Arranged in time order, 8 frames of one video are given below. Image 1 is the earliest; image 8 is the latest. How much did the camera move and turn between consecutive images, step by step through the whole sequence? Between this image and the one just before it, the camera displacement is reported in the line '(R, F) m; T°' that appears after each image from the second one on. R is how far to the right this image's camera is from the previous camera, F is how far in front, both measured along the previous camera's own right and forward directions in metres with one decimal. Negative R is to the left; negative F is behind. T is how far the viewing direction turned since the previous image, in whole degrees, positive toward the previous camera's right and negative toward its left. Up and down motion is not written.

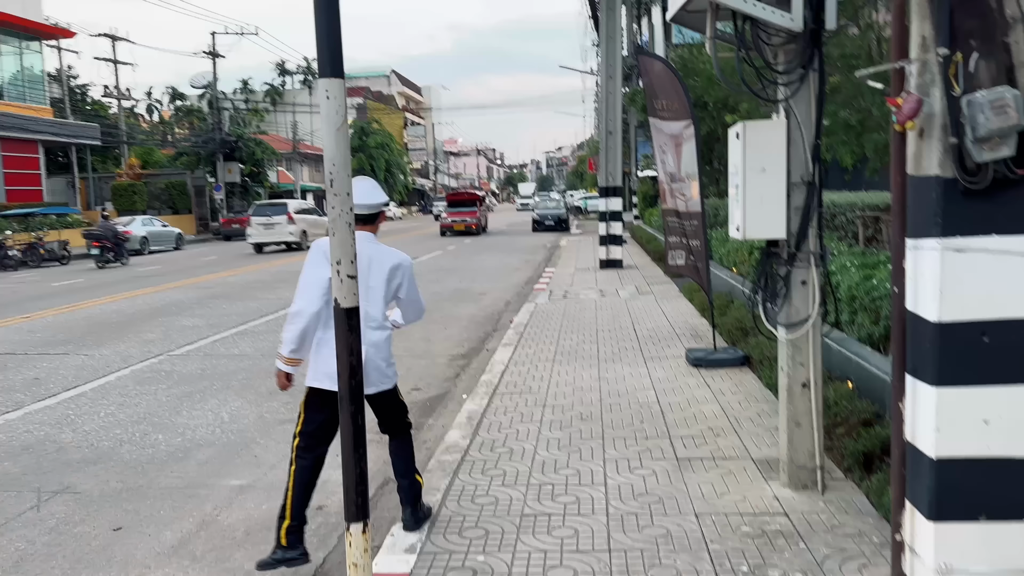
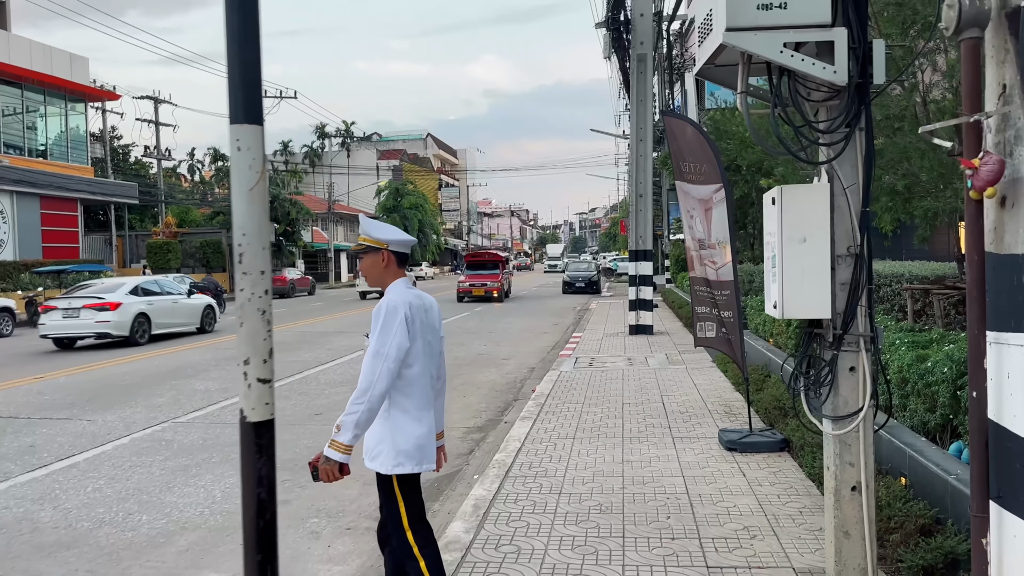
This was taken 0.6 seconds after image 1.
(+0.1, +0.4) m; -2°
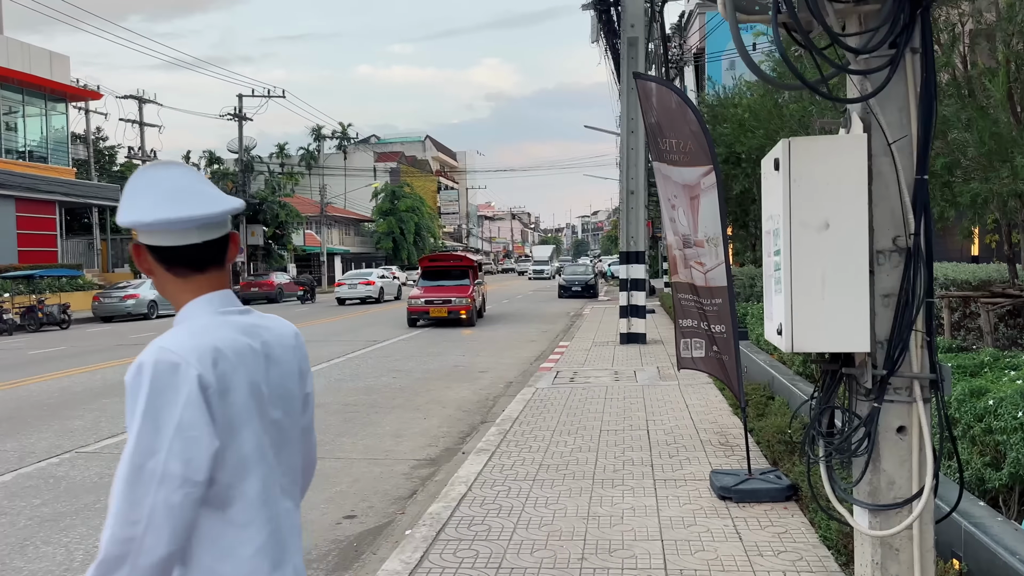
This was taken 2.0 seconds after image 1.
(+0.4, +1.2) m; 0°
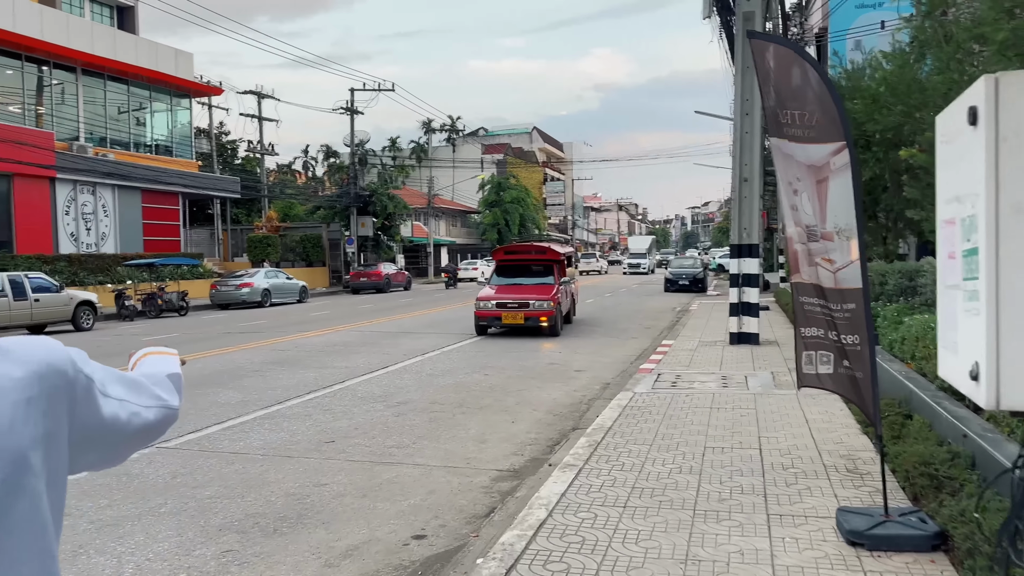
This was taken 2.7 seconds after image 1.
(+0.1, +0.7) m; -8°
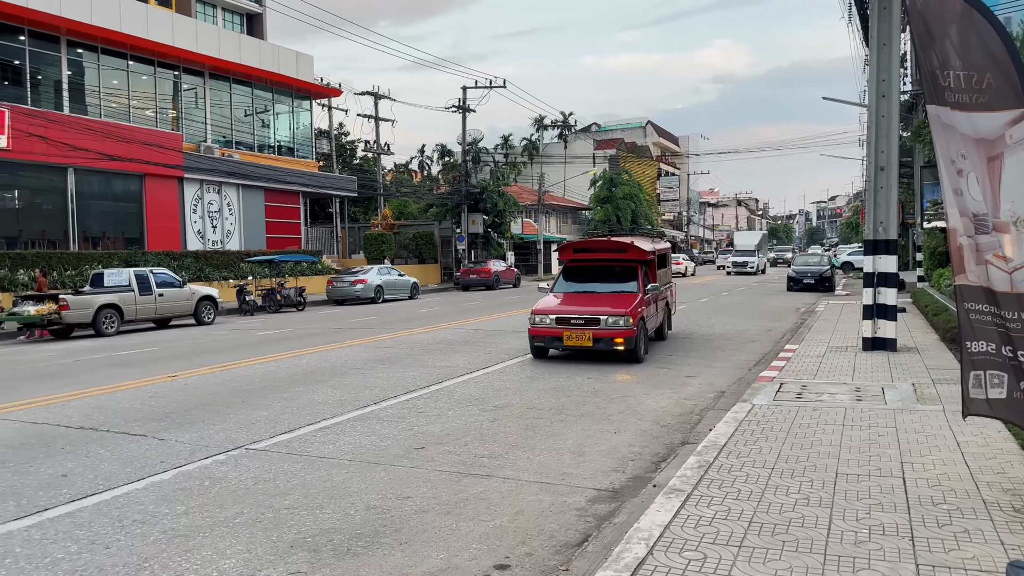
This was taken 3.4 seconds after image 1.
(+0.1, +0.6) m; -8°
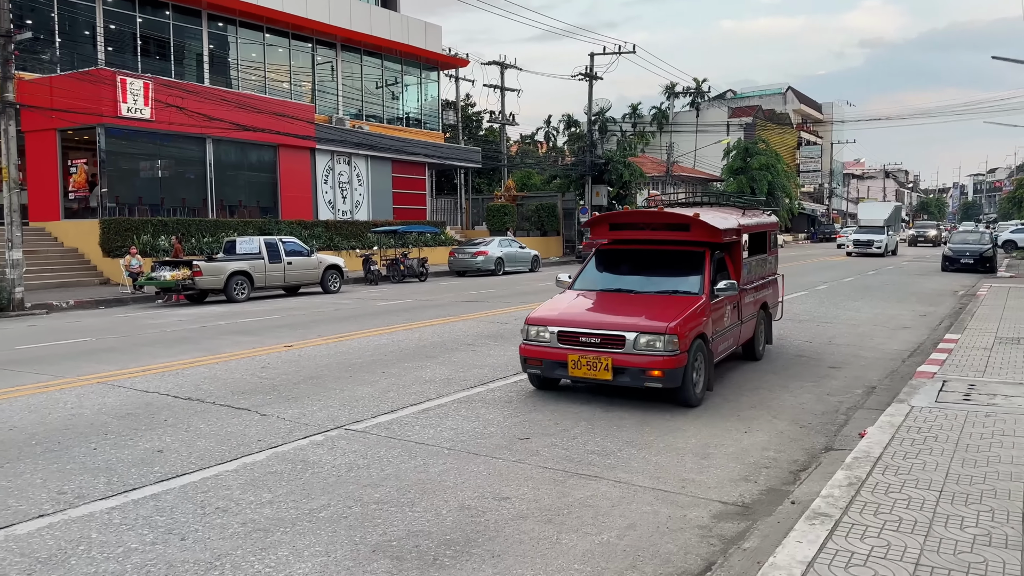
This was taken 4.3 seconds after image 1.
(+0.1, +0.7) m; -9°
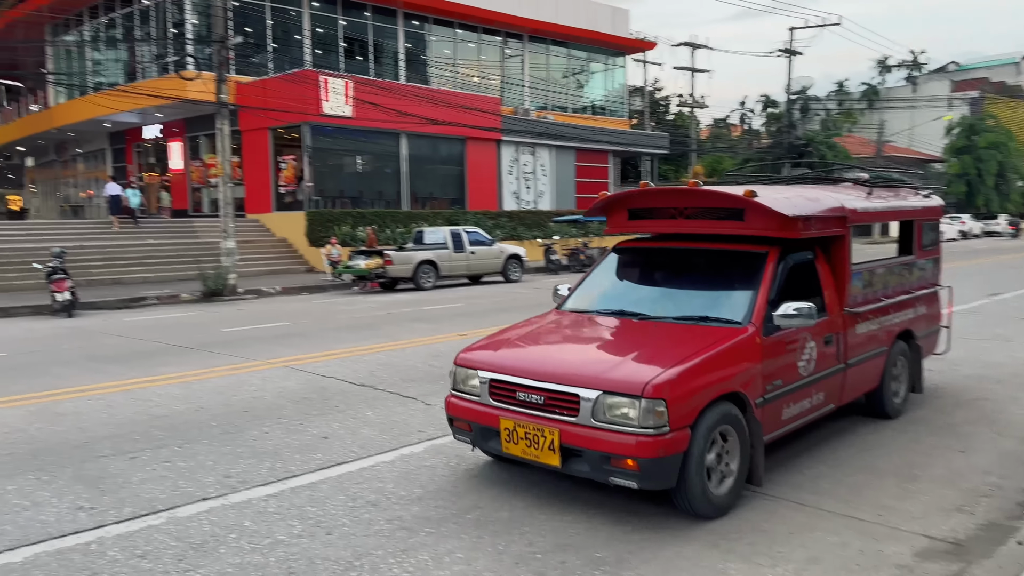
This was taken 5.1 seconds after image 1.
(+0.2, +0.4) m; -14°
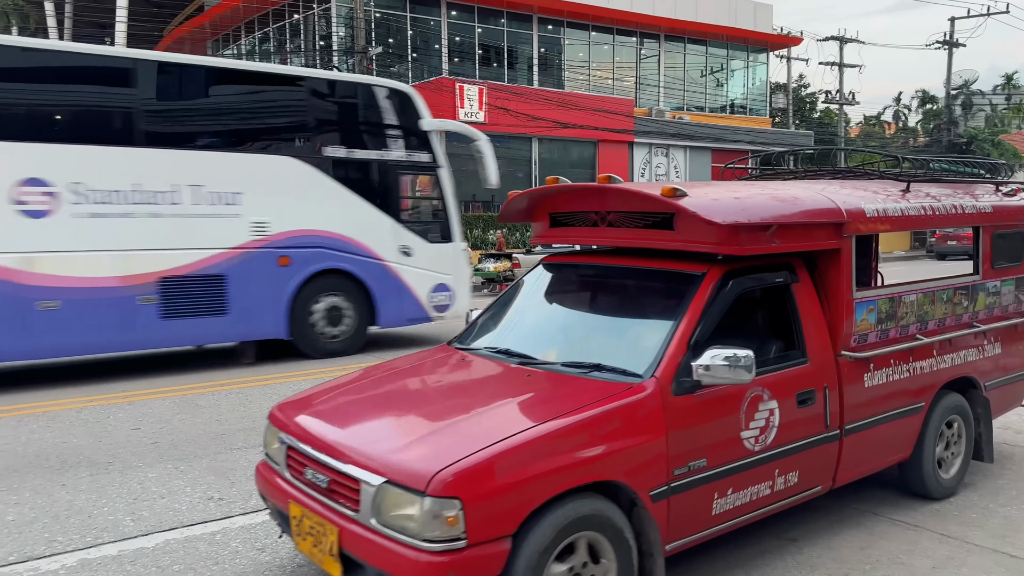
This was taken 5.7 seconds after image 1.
(+0.1, +0.1) m; -10°
